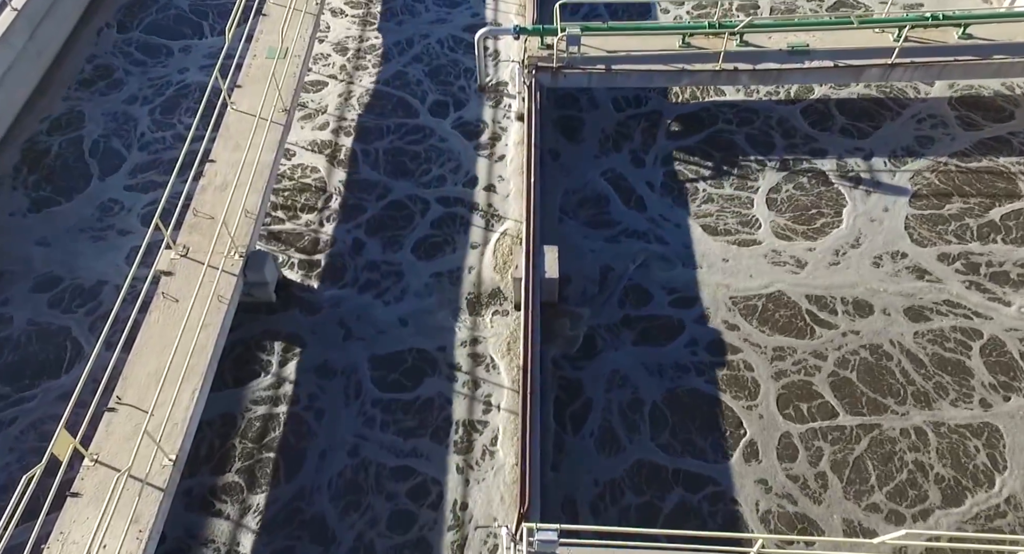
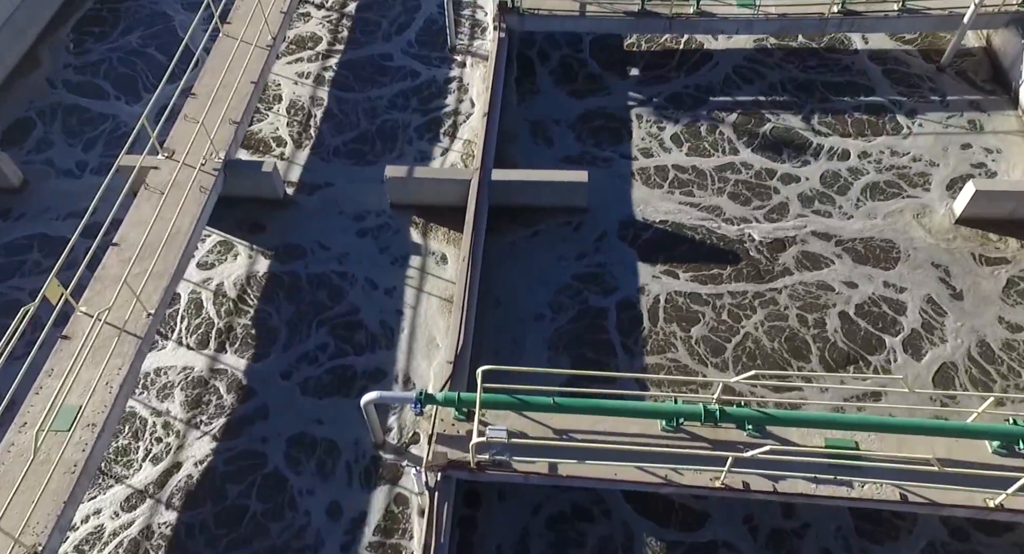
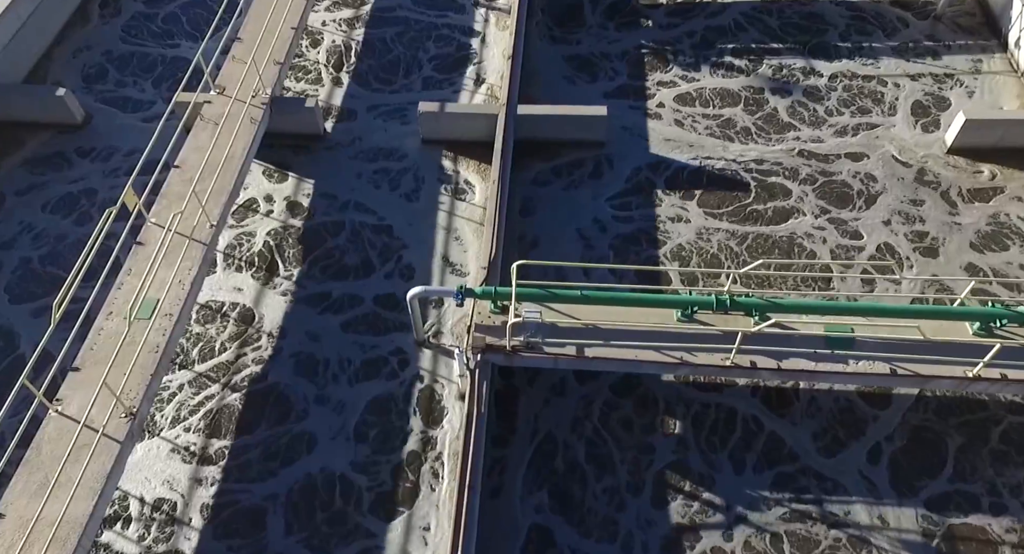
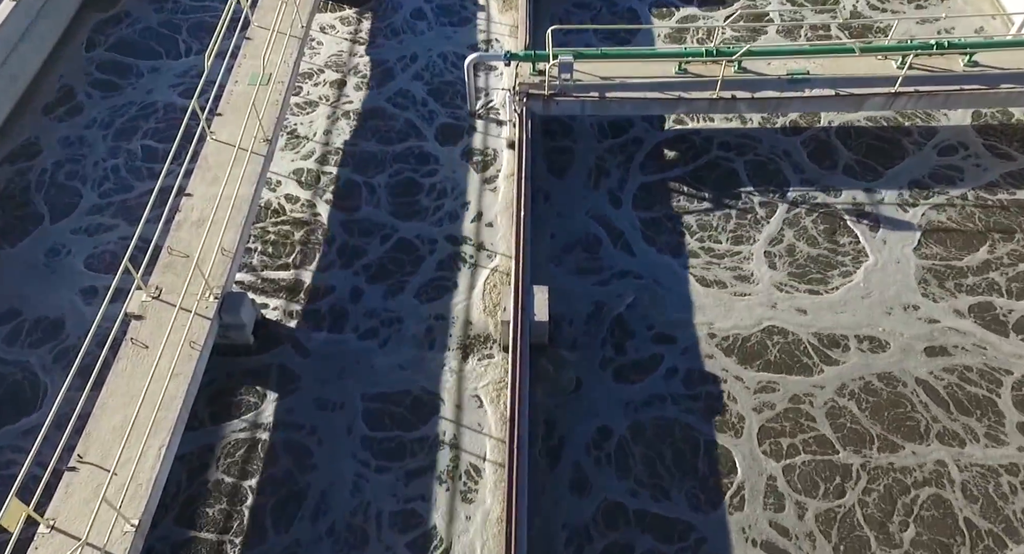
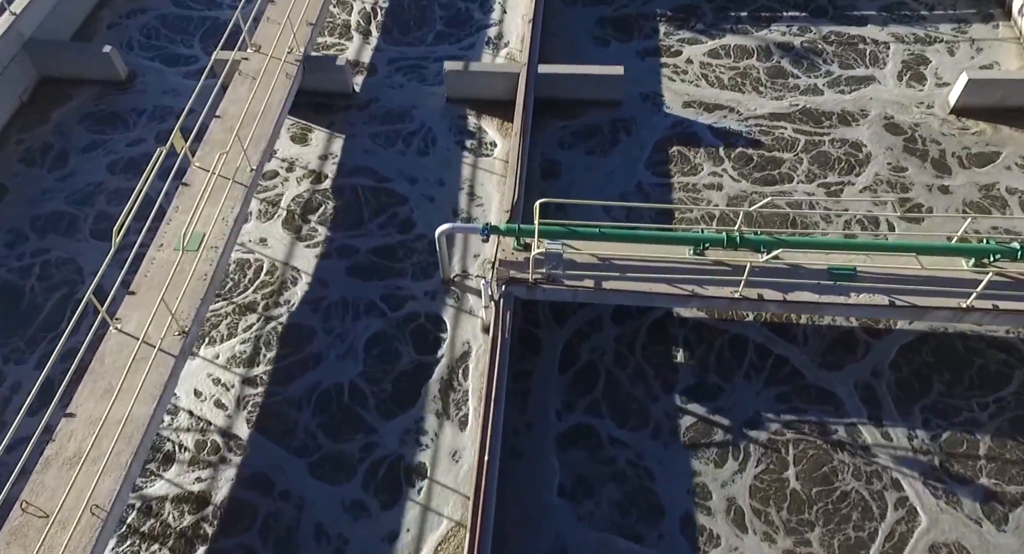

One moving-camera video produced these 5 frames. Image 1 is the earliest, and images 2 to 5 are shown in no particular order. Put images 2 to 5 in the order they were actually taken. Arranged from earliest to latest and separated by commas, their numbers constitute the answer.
4, 5, 3, 2
